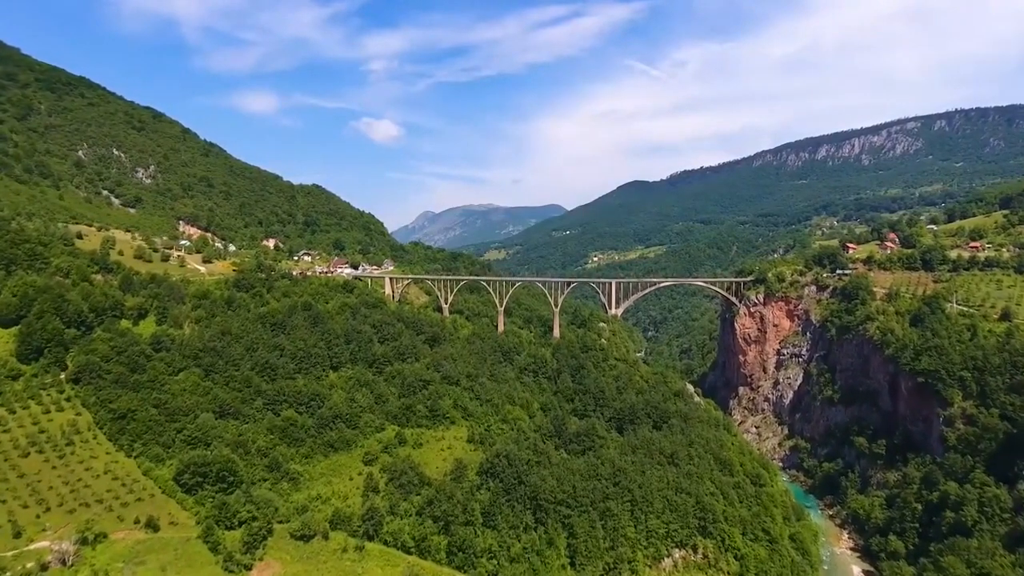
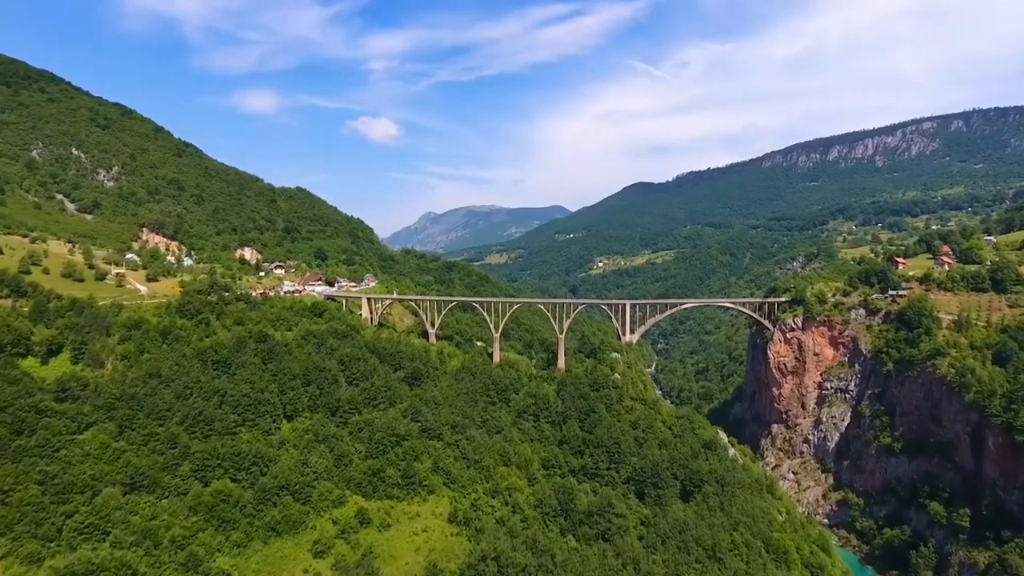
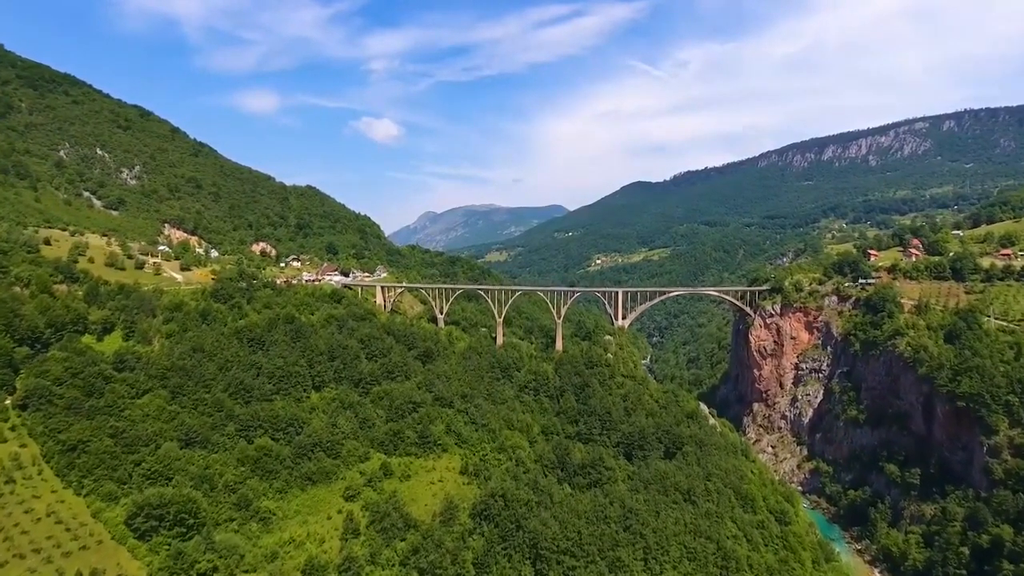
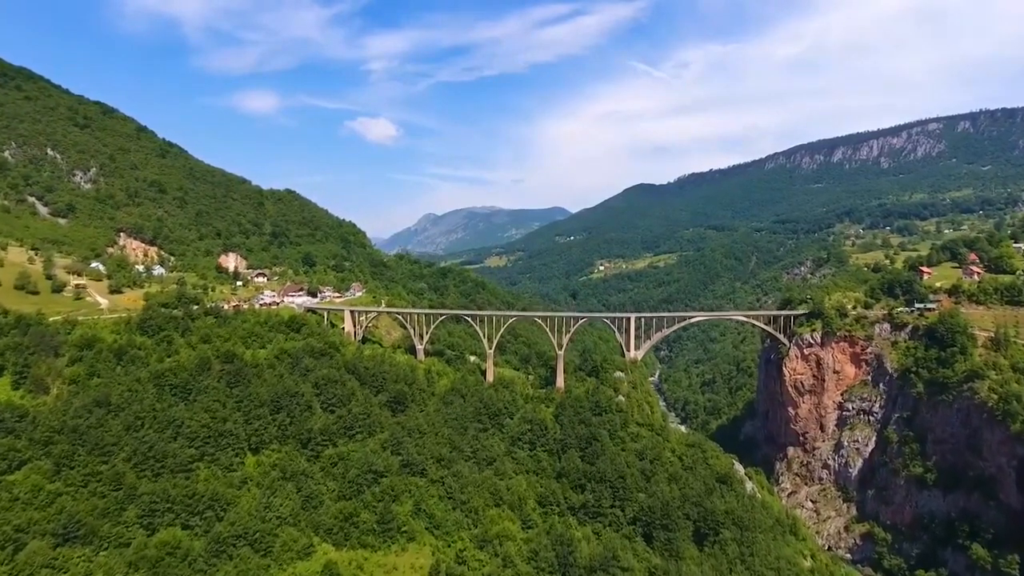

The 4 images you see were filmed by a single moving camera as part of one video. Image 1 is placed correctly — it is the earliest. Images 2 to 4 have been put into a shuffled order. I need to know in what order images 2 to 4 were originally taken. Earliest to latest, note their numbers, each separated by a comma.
3, 2, 4
